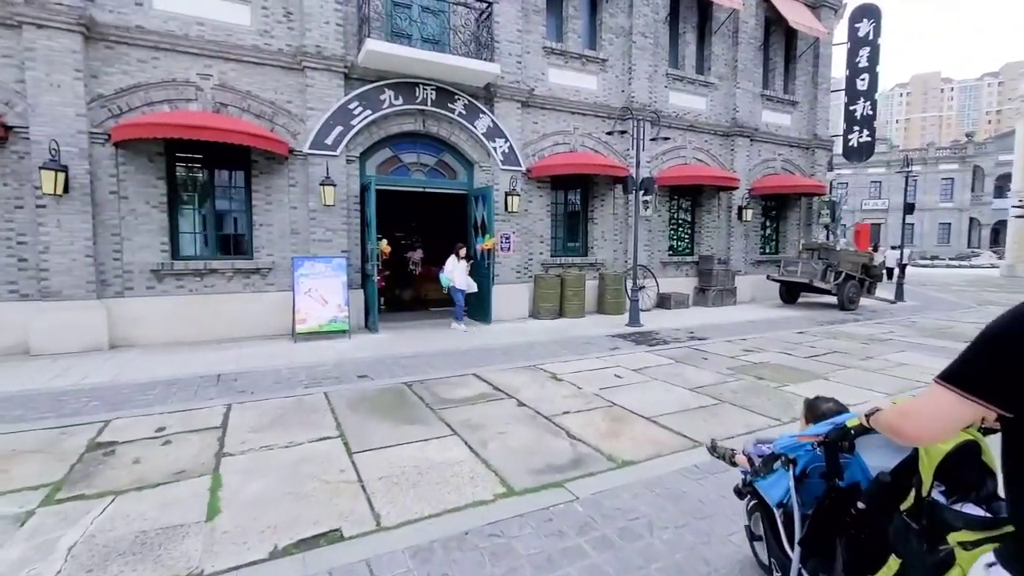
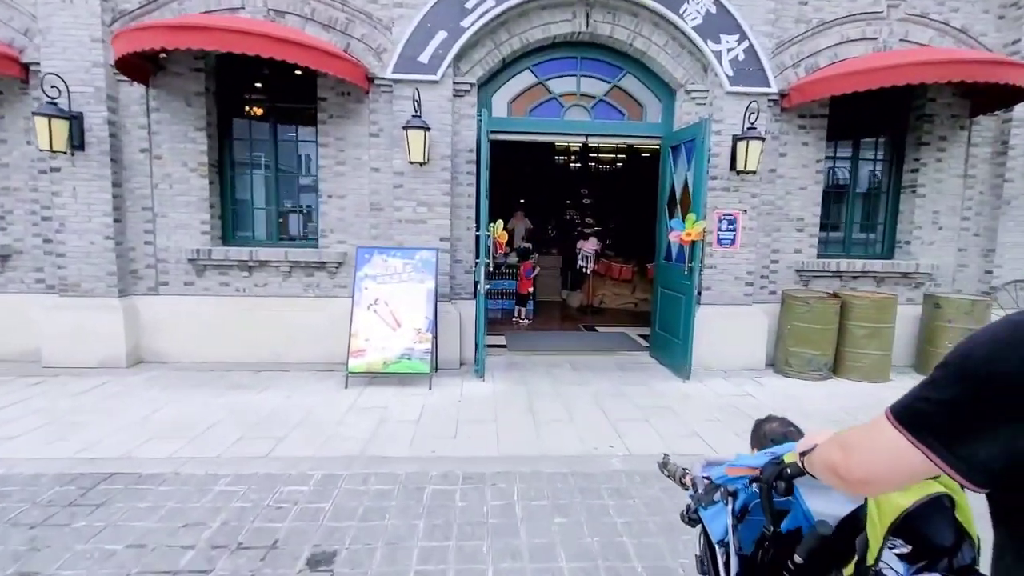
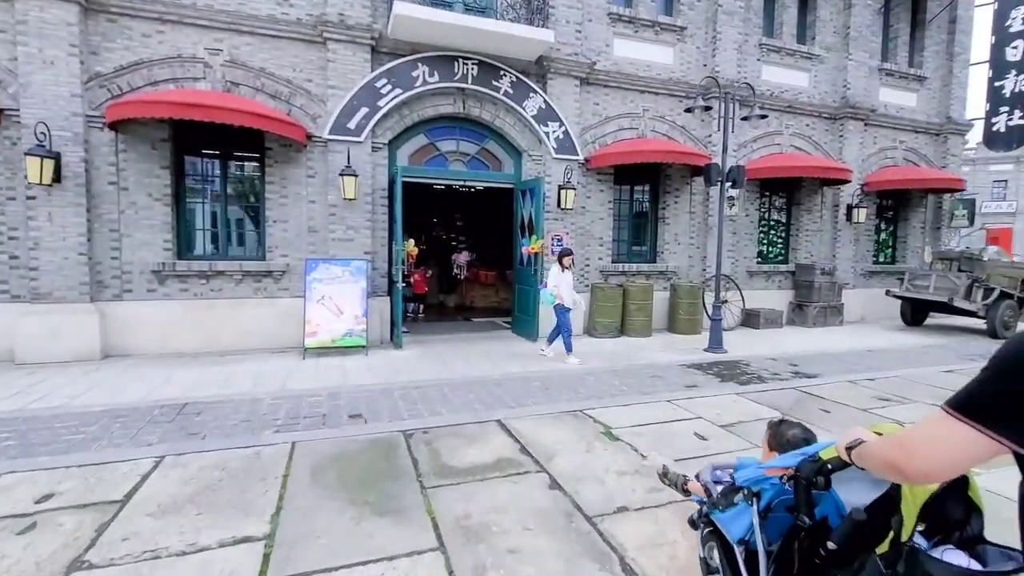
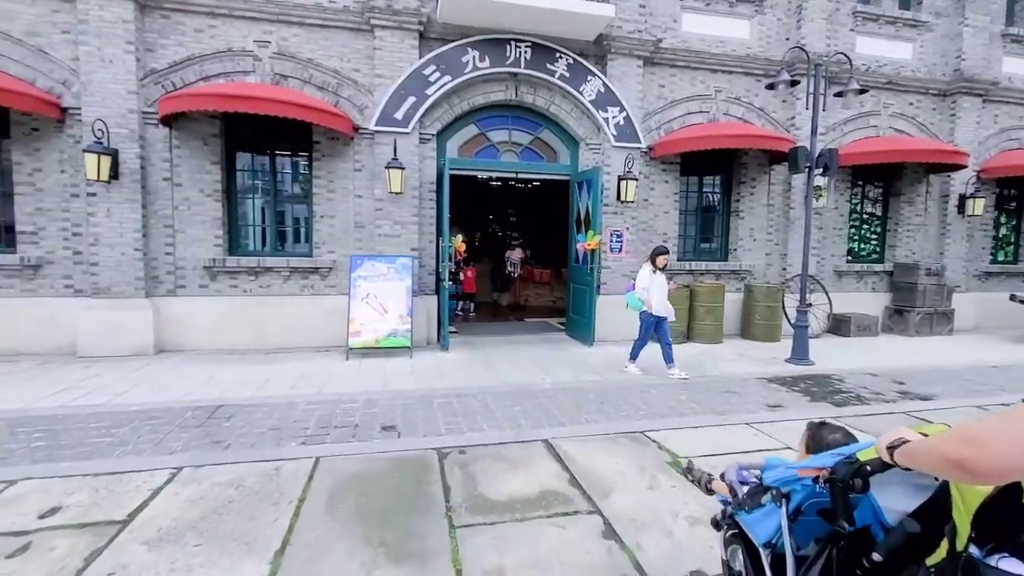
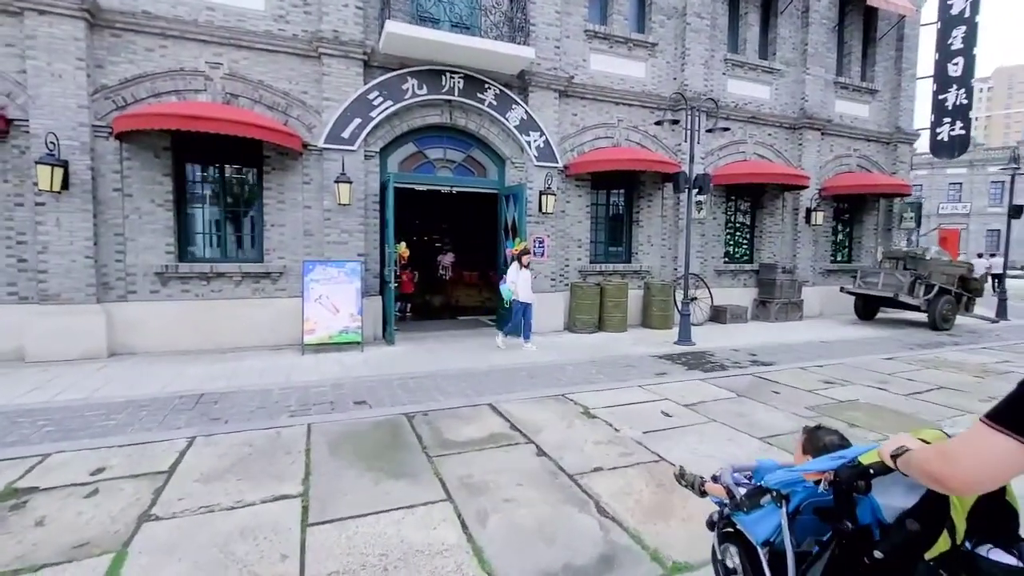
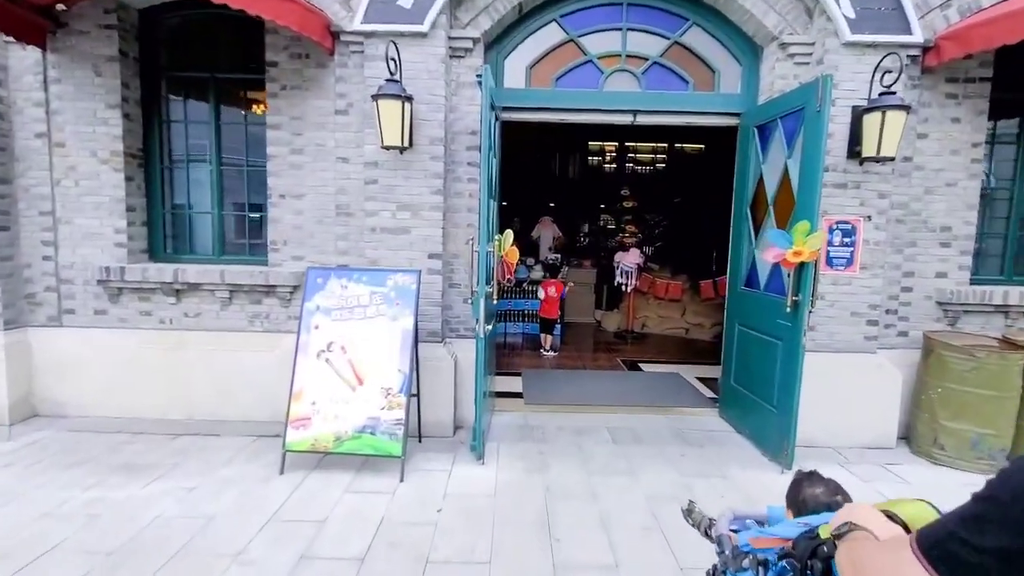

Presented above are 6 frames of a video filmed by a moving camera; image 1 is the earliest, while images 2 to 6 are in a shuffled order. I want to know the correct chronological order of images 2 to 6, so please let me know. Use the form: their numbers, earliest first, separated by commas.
5, 3, 4, 2, 6
